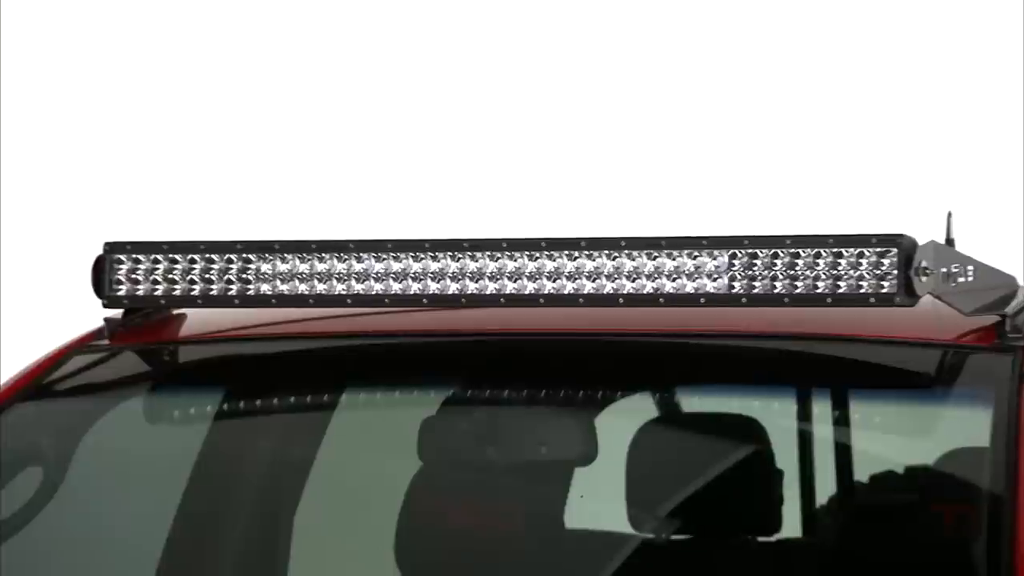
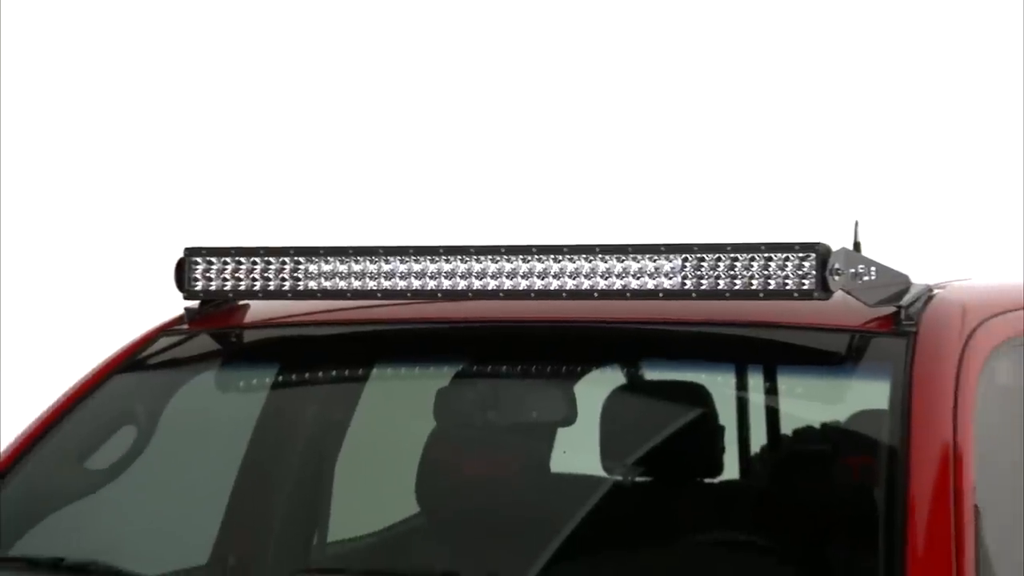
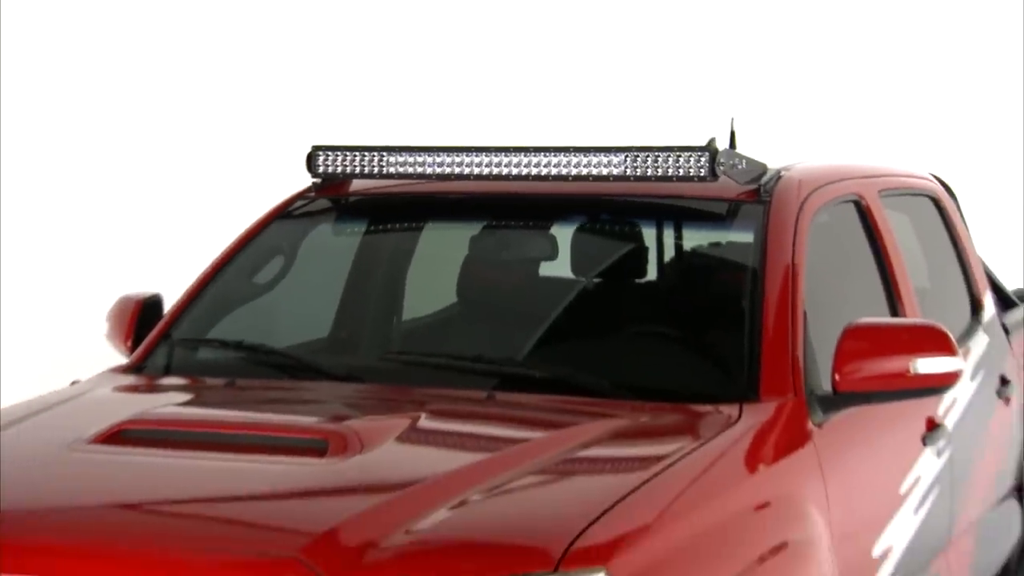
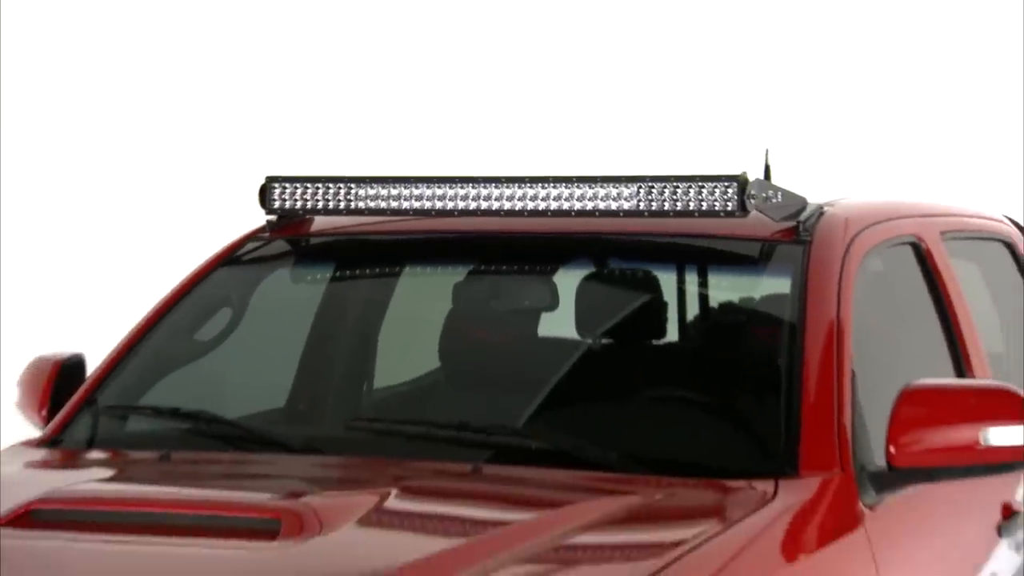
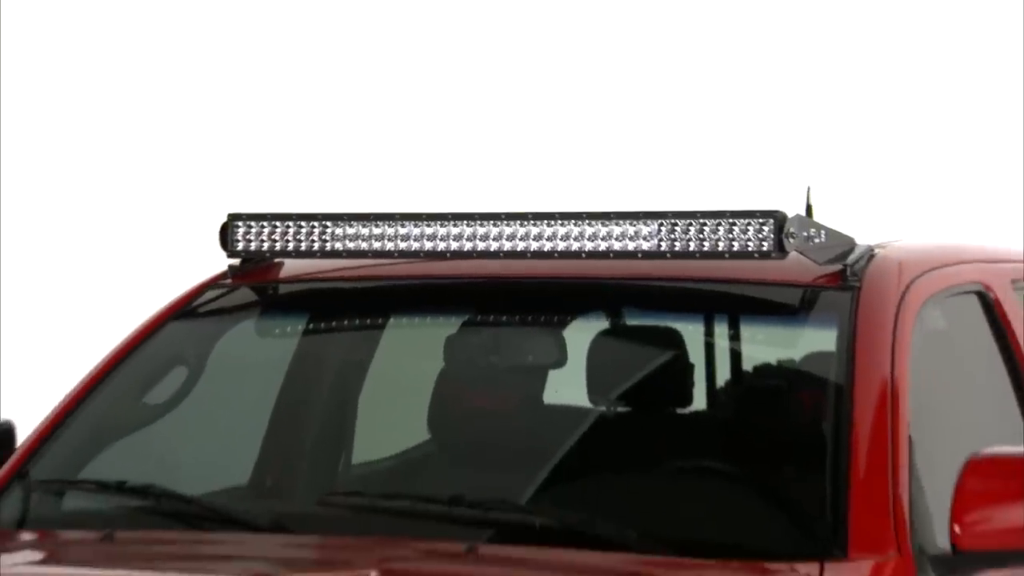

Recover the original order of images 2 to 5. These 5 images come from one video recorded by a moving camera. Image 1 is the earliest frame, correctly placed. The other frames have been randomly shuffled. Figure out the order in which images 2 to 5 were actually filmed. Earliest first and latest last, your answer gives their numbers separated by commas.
2, 5, 4, 3
